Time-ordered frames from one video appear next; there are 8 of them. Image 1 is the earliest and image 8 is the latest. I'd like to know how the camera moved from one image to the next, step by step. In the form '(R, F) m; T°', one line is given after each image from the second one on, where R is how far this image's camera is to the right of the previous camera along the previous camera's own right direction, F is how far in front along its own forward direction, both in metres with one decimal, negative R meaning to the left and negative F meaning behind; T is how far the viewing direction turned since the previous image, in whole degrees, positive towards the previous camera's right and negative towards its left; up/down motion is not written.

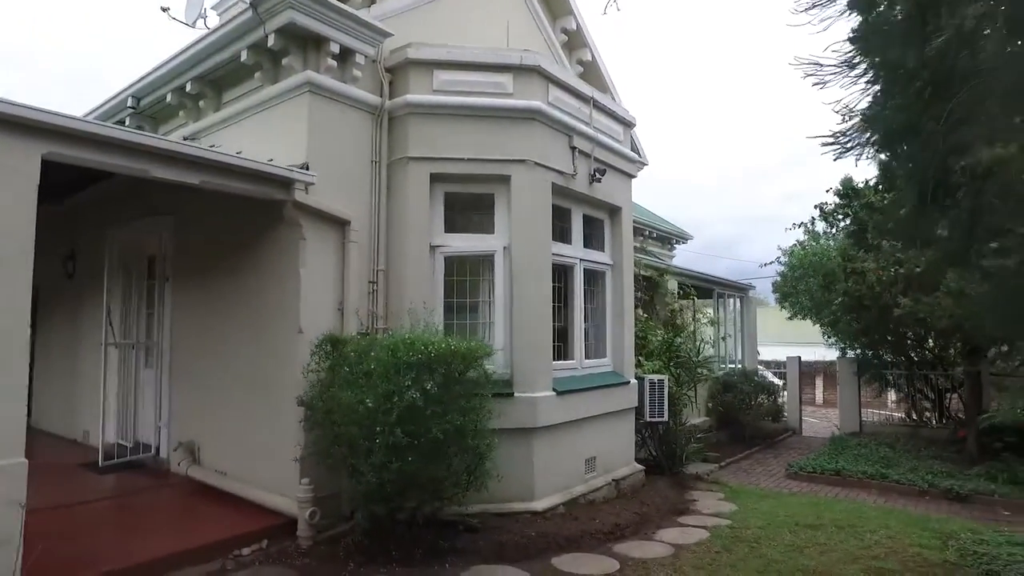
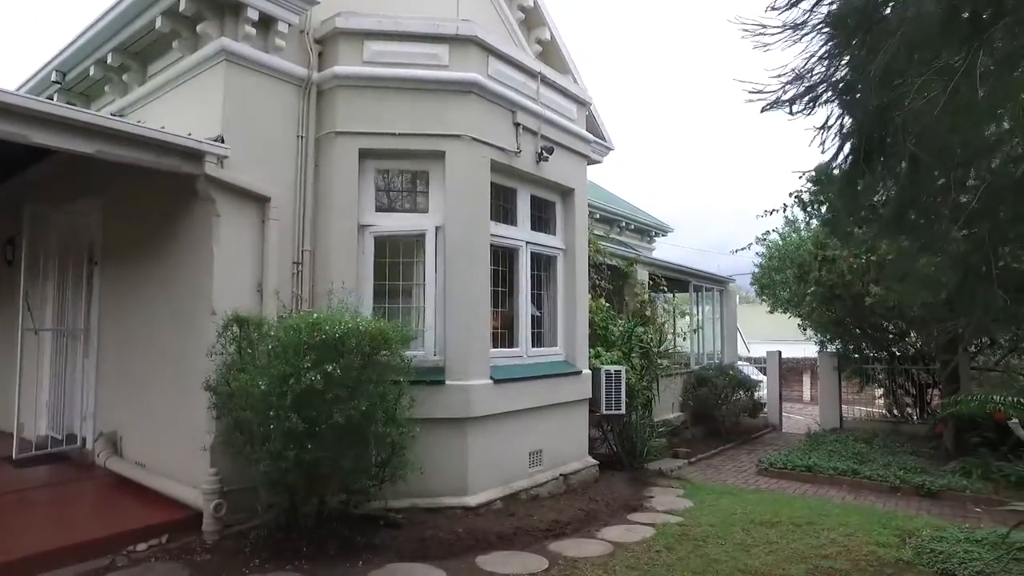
(+0.7, +0.4) m; 0°
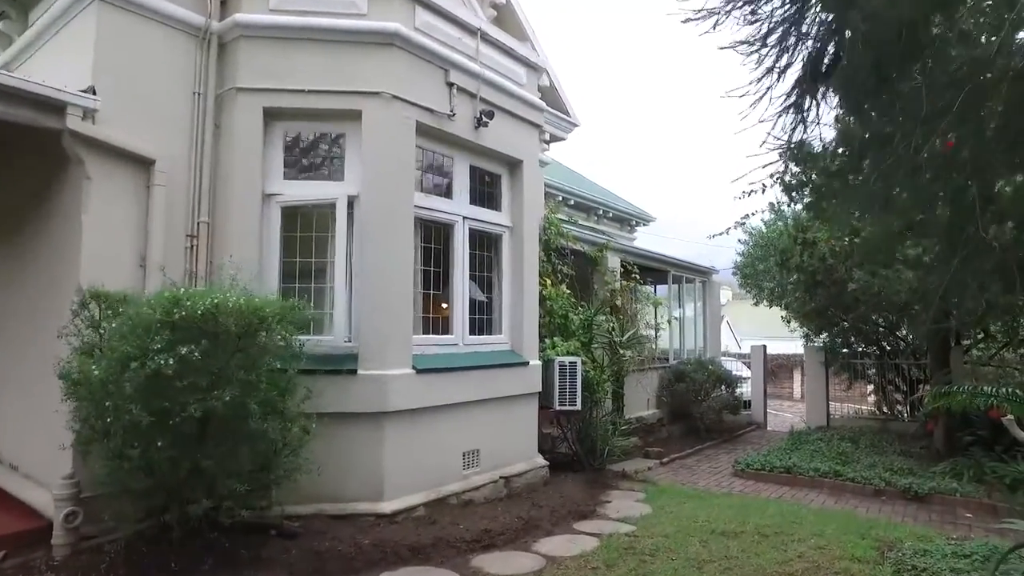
(+0.7, +0.8) m; 0°
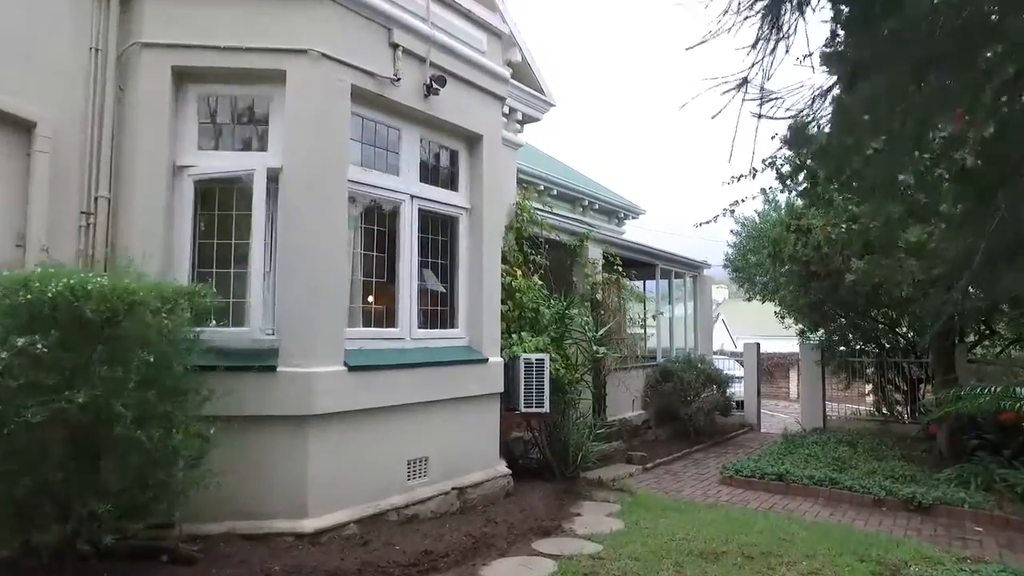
(+0.4, +0.7) m; 0°
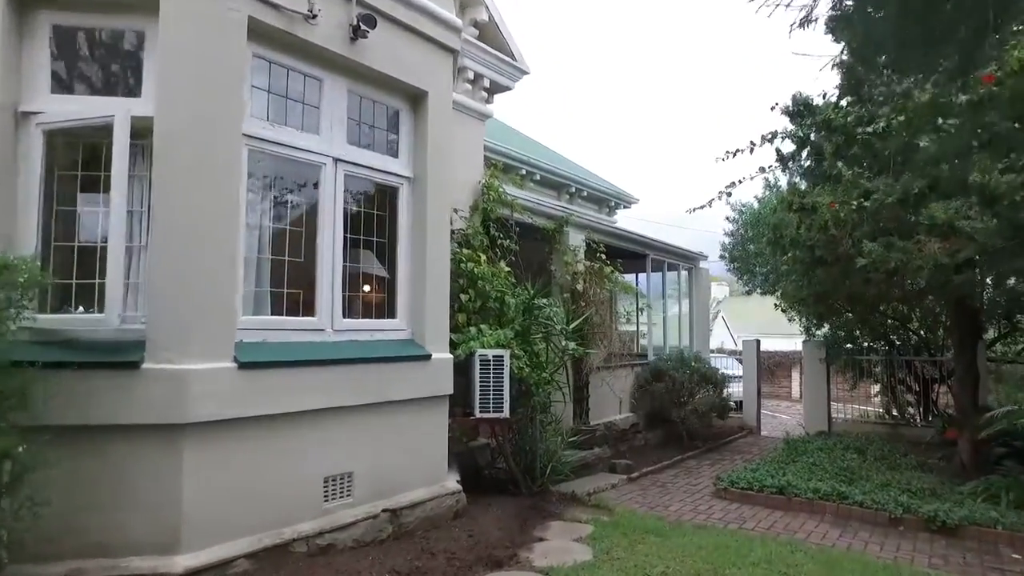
(+0.5, +1.0) m; 0°
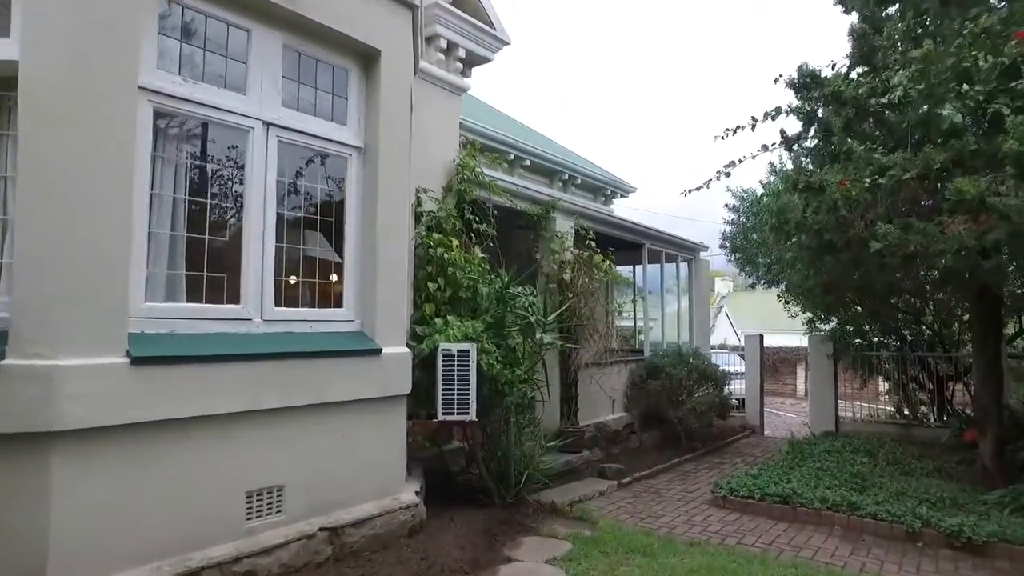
(+0.3, +0.7) m; 0°
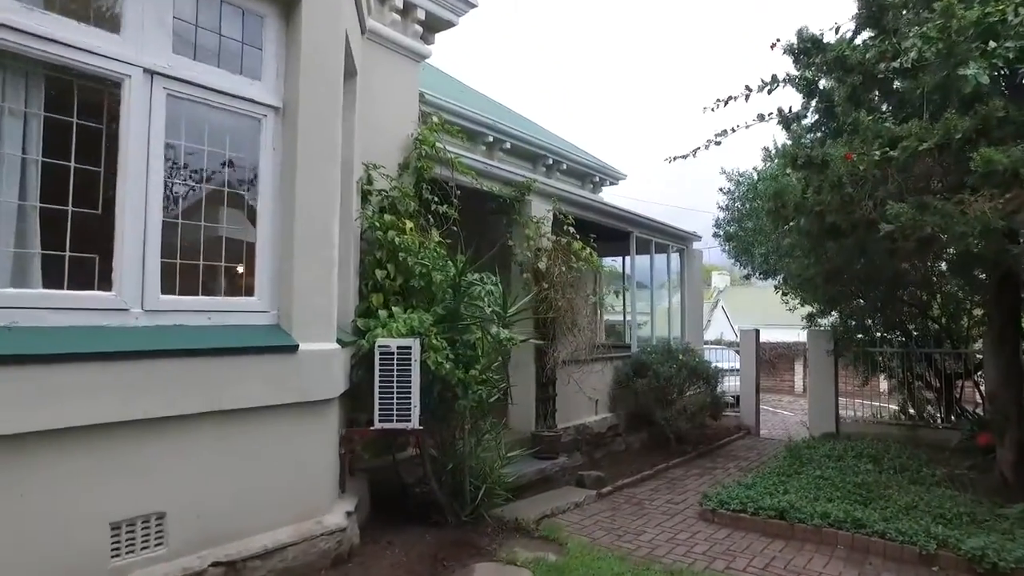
(+0.4, +0.7) m; 0°
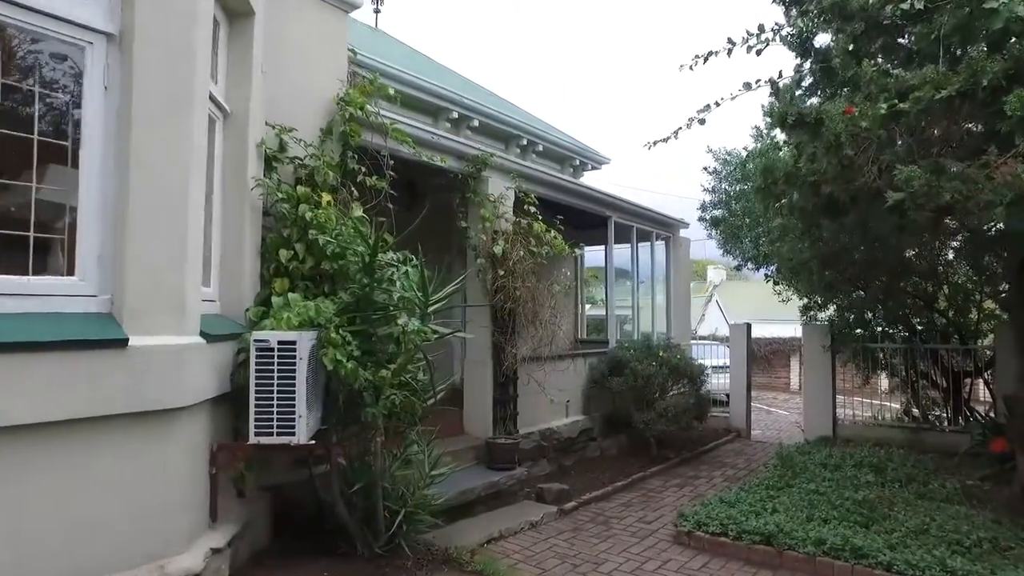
(+0.5, +0.9) m; 0°
